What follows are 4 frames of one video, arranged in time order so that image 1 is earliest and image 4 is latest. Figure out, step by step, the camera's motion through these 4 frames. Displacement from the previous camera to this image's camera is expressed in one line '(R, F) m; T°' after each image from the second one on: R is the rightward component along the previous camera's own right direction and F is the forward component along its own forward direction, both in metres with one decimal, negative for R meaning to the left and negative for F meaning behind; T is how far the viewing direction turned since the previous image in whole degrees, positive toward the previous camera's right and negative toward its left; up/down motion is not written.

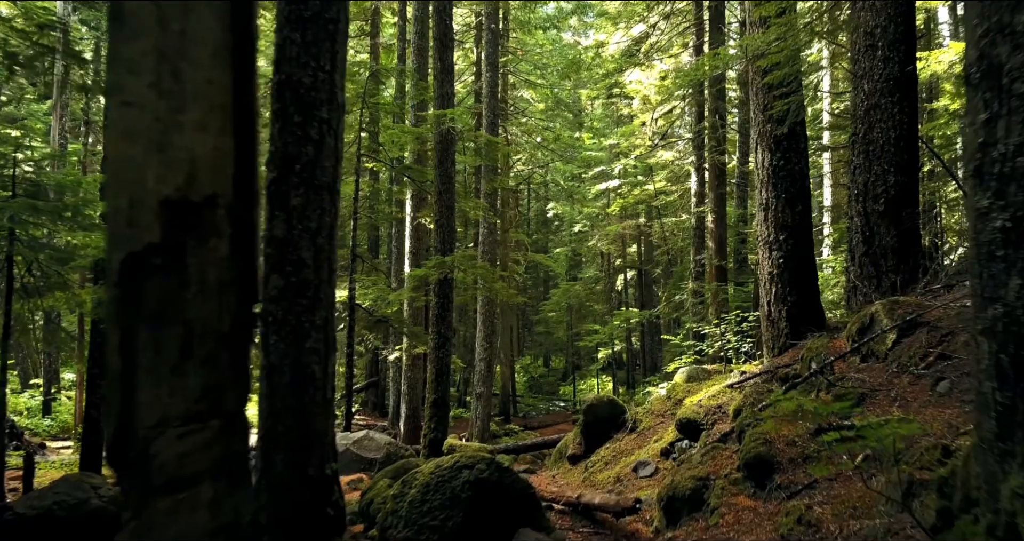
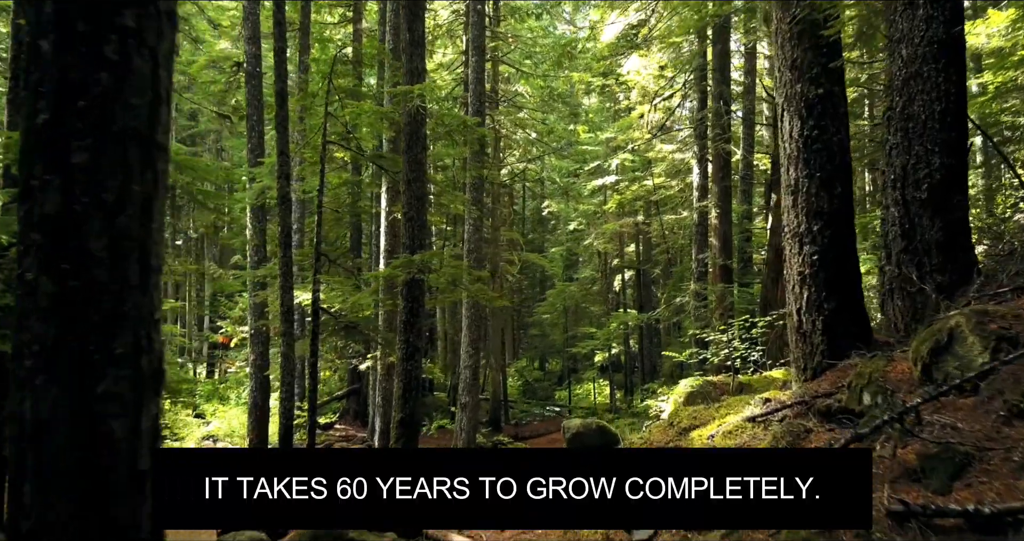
(+0.3, +1.1) m; 0°
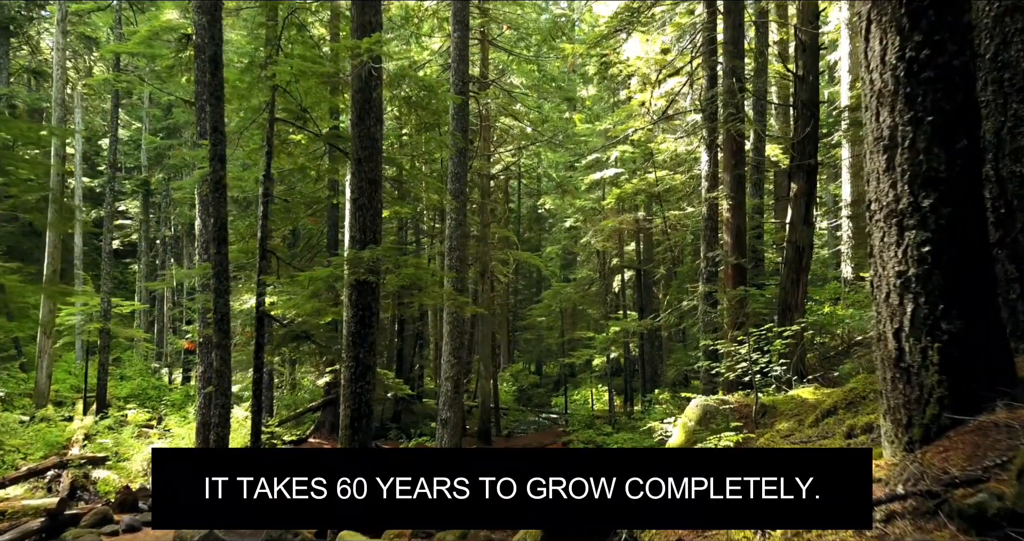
(+0.3, +1.4) m; 0°
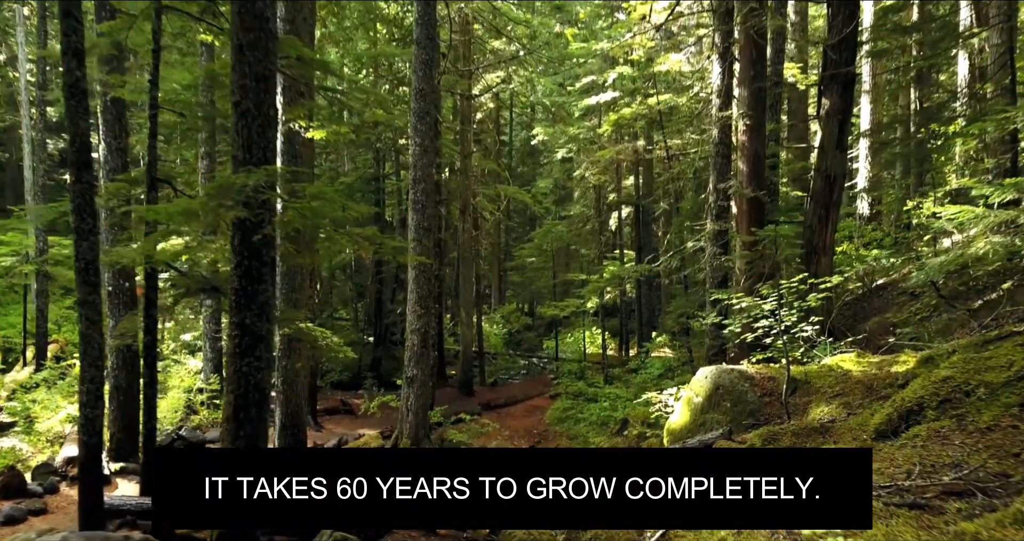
(+0.4, +1.7) m; 0°
